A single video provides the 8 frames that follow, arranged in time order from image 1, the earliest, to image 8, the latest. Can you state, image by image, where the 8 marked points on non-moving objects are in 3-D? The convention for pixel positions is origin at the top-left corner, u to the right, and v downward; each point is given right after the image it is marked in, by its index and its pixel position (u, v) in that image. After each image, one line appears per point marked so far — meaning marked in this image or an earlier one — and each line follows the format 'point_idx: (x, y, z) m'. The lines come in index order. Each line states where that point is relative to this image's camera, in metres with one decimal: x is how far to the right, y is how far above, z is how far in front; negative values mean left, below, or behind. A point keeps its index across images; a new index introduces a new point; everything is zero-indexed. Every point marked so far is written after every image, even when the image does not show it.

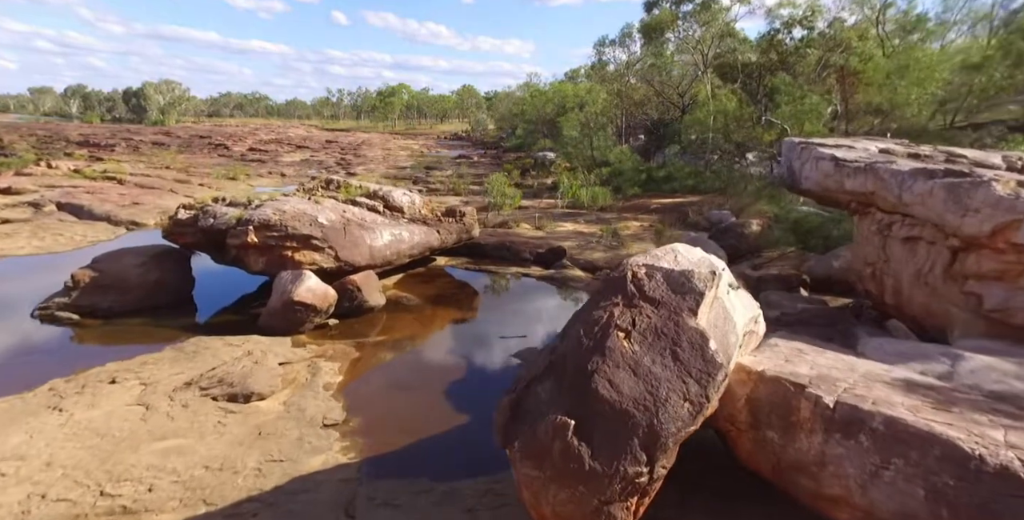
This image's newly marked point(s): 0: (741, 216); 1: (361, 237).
0: (+6.6, +1.2, +16.9) m
1: (-3.1, +0.4, +12.1) m
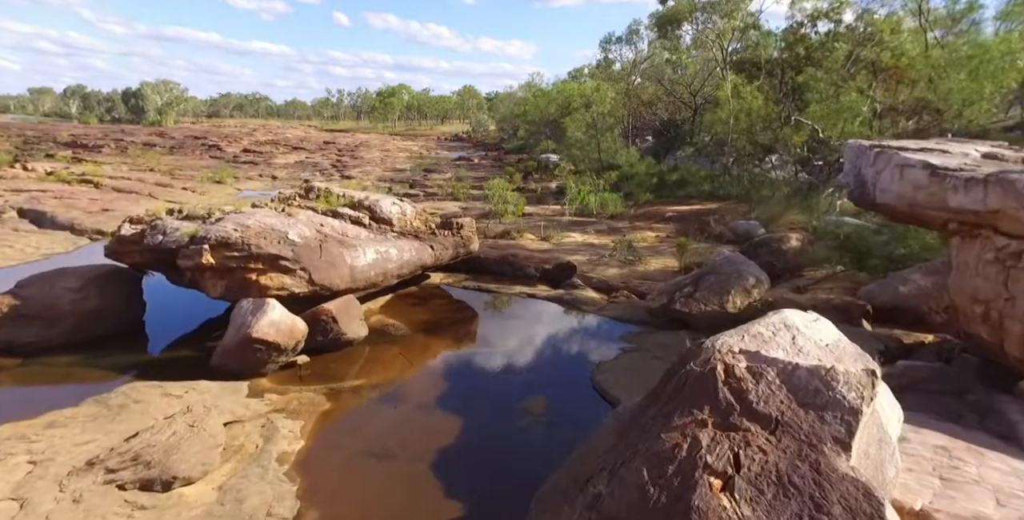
0: (+6.7, +0.8, +15.2) m
1: (-3.0, 0.0, +10.4) m
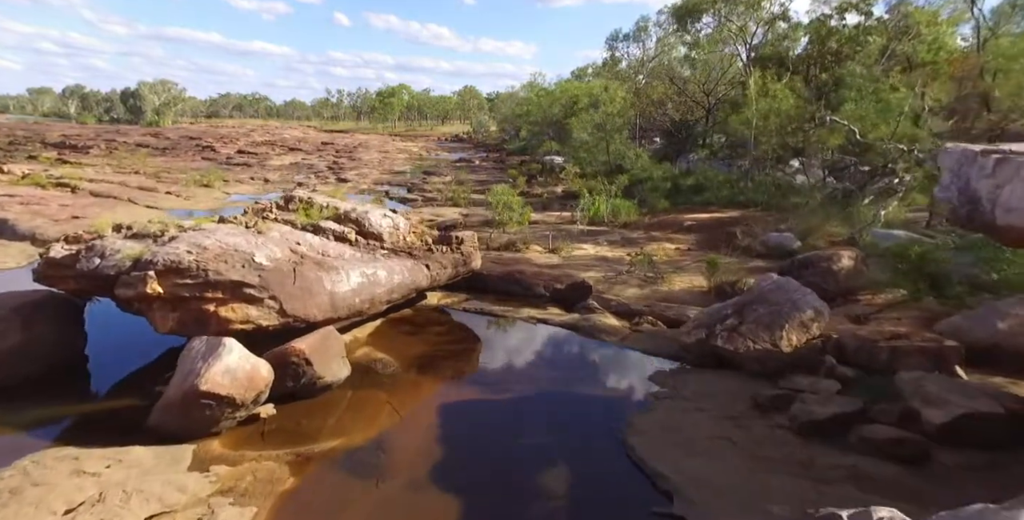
0: (+6.8, +0.5, +13.6) m
1: (-2.9, -0.3, +8.8) m
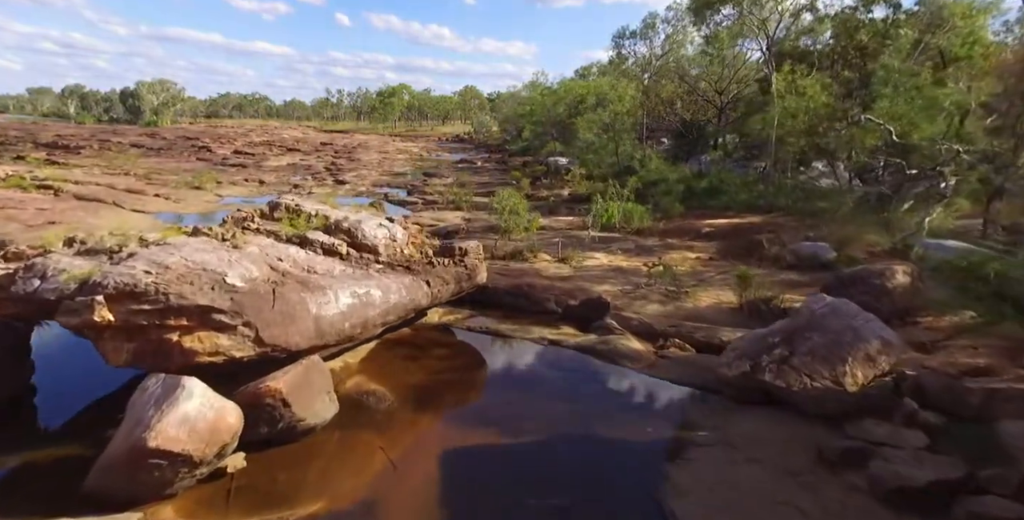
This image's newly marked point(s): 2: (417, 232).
0: (+7.0, +0.2, +12.4) m
1: (-2.7, -0.6, +7.6) m
2: (-1.8, +0.5, +11.0) m
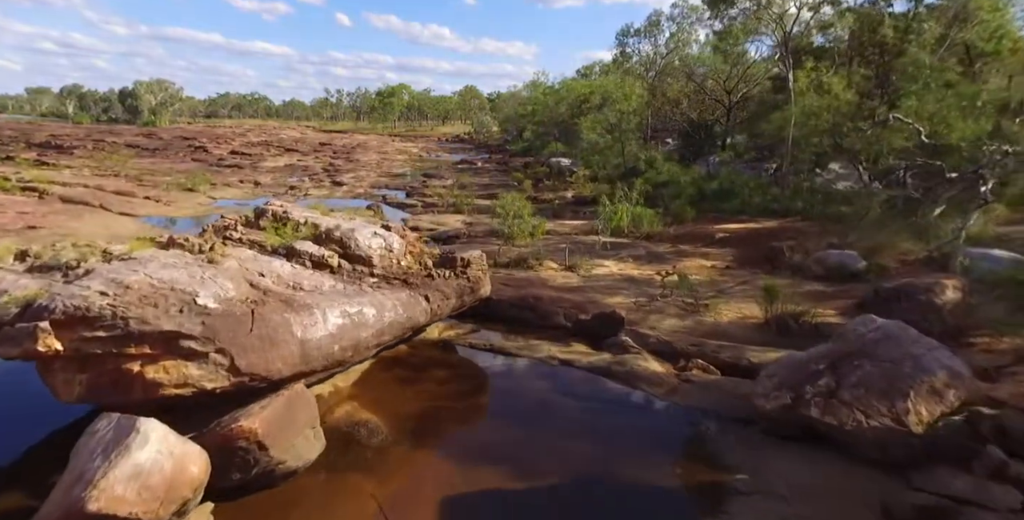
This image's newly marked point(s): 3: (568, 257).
0: (+7.1, 0.0, +11.6) m
1: (-2.6, -0.8, +6.8) m
2: (-1.7, +0.3, +10.2) m
3: (+1.5, +0.1, +15.3) m
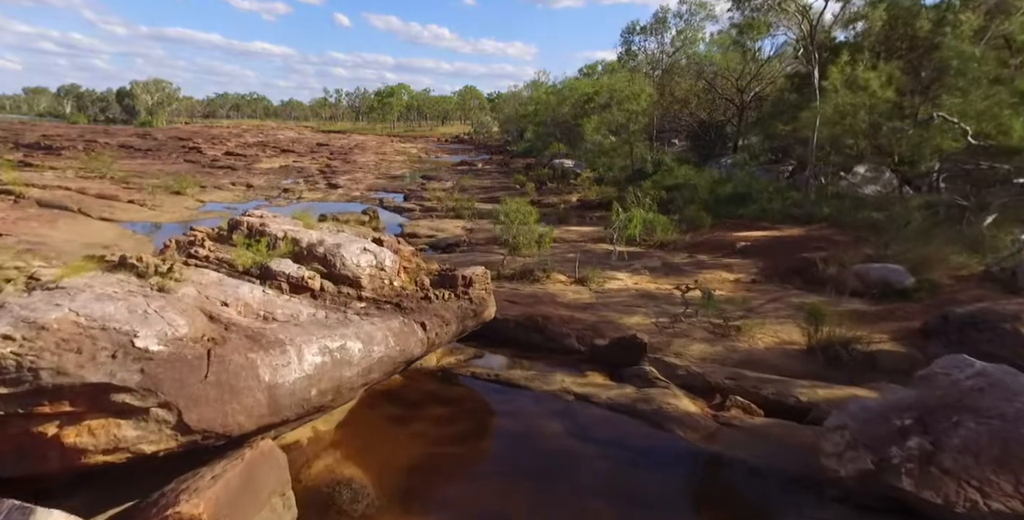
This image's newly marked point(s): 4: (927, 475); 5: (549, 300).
0: (+7.2, -0.3, +10.4) m
1: (-2.5, -1.0, +5.6) m
2: (-1.6, +0.1, +9.0) m
3: (+1.6, -0.2, +14.1) m
4: (+3.4, -1.8, +4.7) m
5: (+0.7, -0.8, +11.7) m
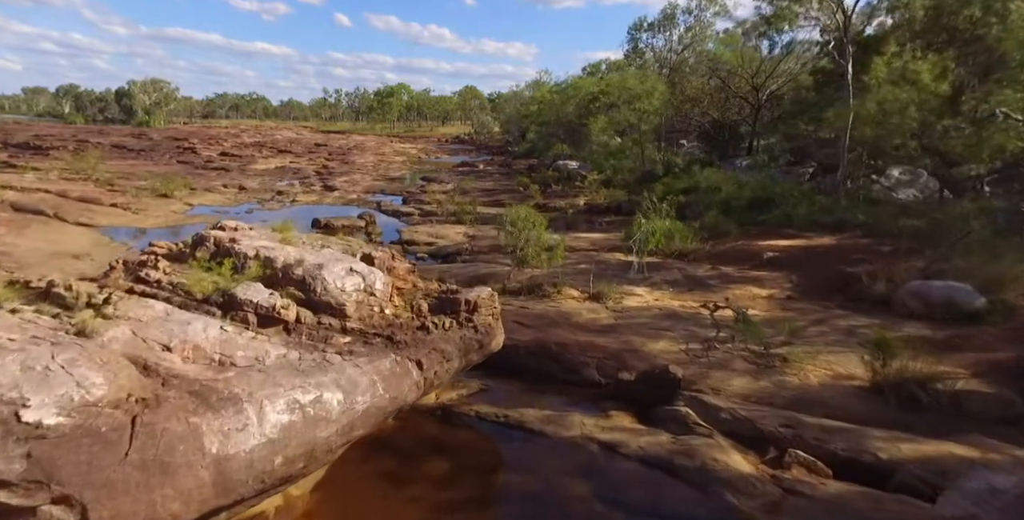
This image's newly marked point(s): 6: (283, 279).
0: (+7.4, -0.6, +9.1) m
1: (-2.3, -1.3, +4.3) m
2: (-1.4, -0.2, +7.7) m
3: (+1.8, -0.5, +12.8) m
4: (+3.5, -2.0, +3.5) m
5: (+0.9, -1.1, +10.4) m
6: (-2.6, -0.2, +6.5) m
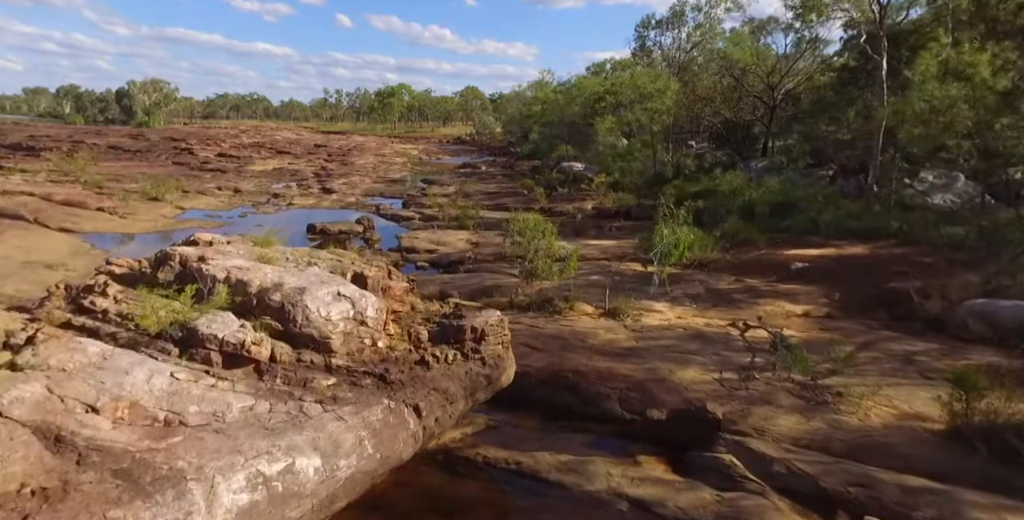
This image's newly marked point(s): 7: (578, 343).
0: (+7.5, -0.8, +8.0) m
1: (-2.2, -1.5, +3.2) m
2: (-1.3, -0.5, +6.6) m
3: (+1.9, -0.7, +11.8) m
4: (+3.7, -2.3, +2.4) m
5: (+1.0, -1.3, +9.3) m
6: (-2.4, -0.5, +5.5) m
7: (+1.0, -1.3, +9.3) m
